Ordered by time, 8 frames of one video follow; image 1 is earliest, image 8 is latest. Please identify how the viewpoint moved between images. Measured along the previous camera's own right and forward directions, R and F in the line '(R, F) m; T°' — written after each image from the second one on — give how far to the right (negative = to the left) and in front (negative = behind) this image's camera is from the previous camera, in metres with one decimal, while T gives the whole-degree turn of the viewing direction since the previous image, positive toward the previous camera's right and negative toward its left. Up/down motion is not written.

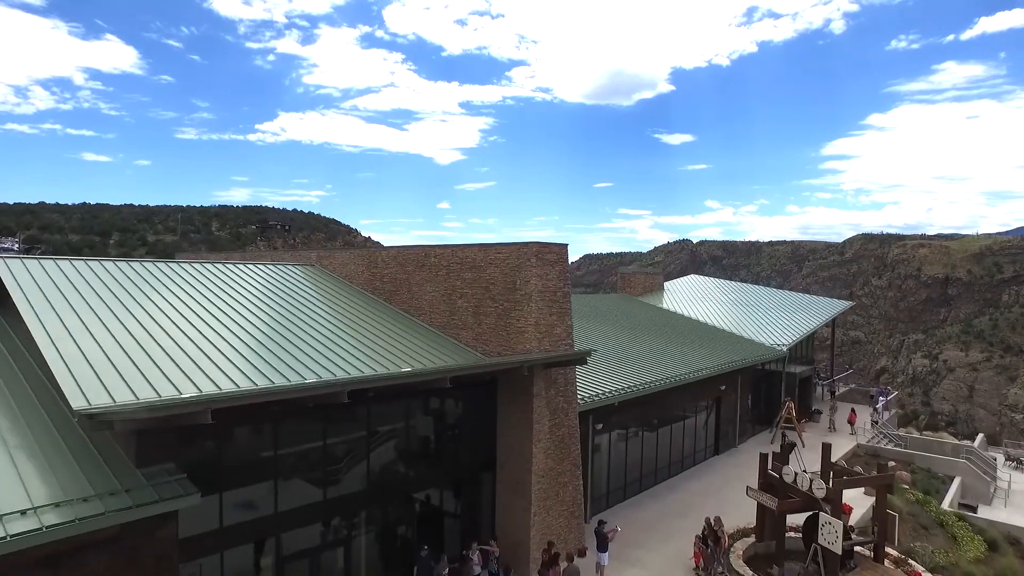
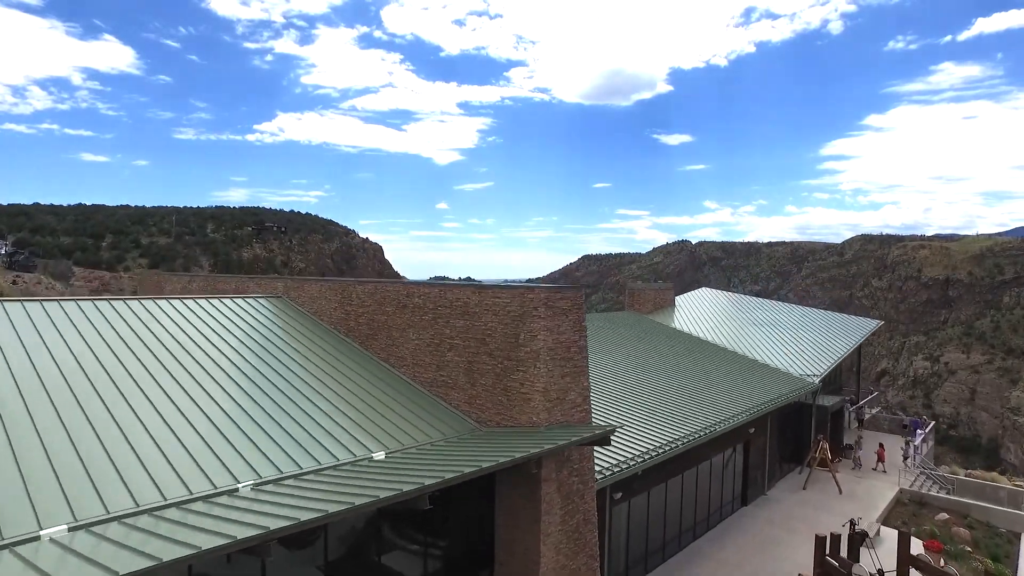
(0.0, +0.7) m; 0°
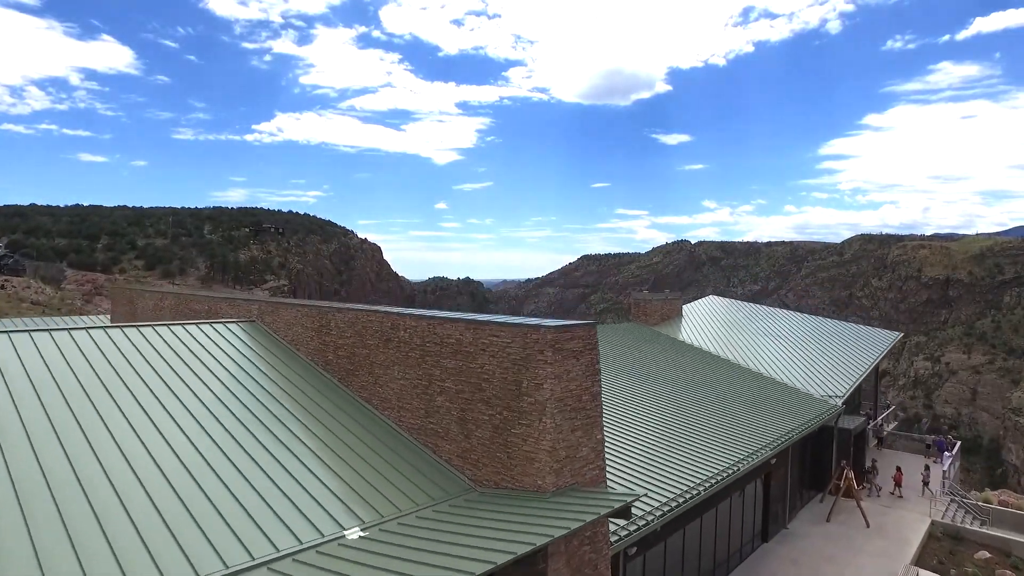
(0.0, +0.4) m; 0°
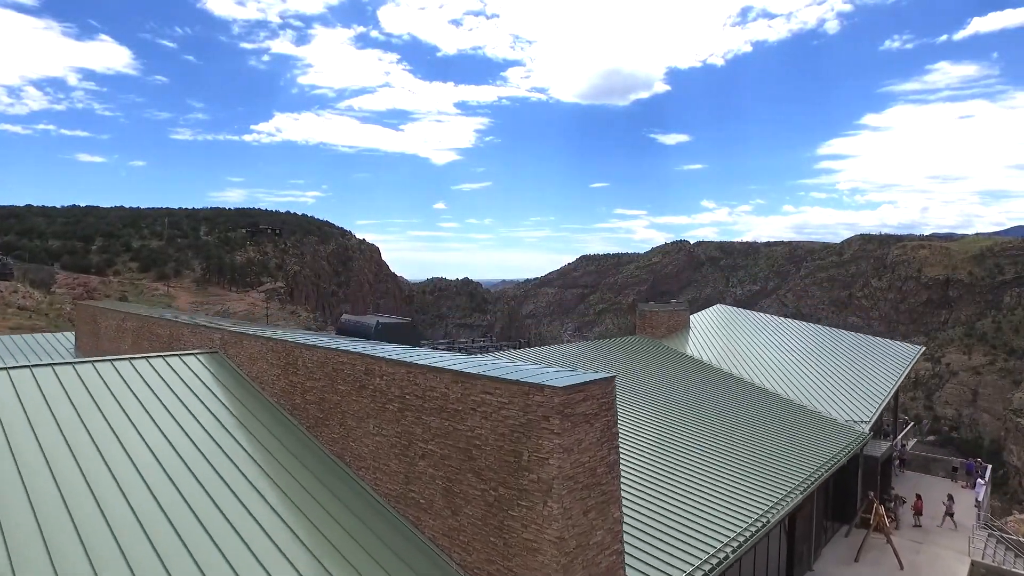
(0.0, +0.5) m; 0°
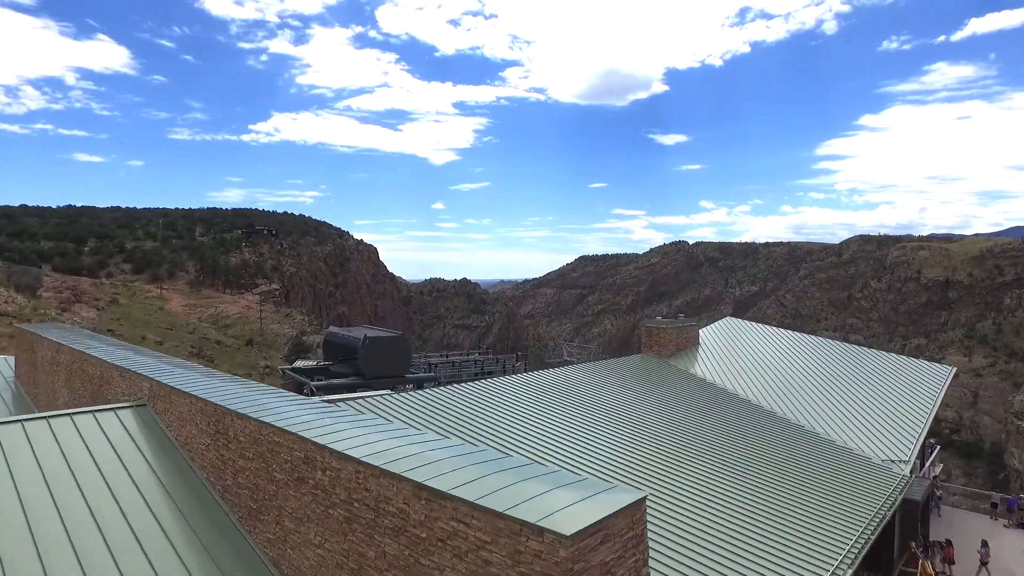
(0.0, +0.6) m; 0°
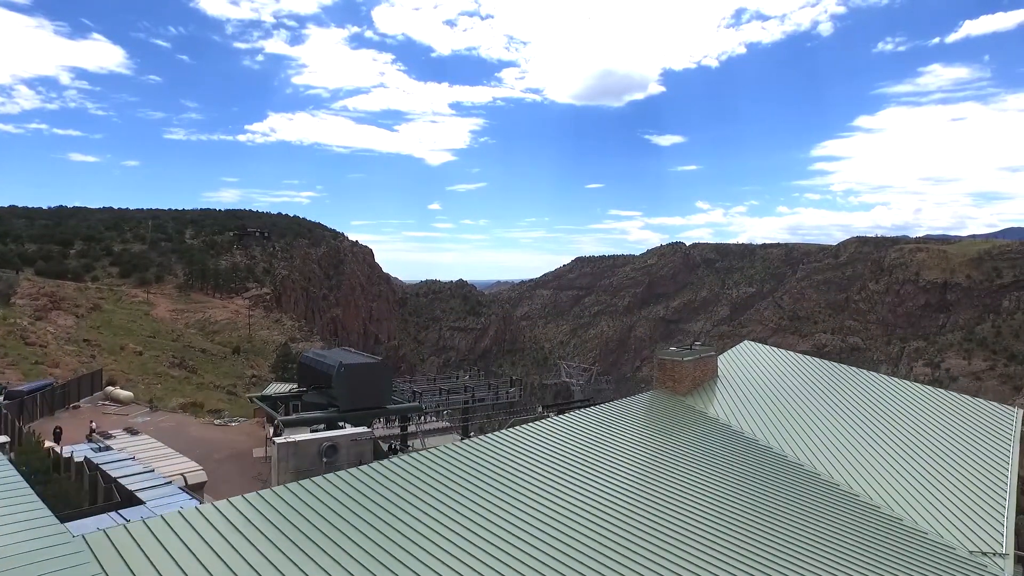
(0.0, +1.0) m; 0°
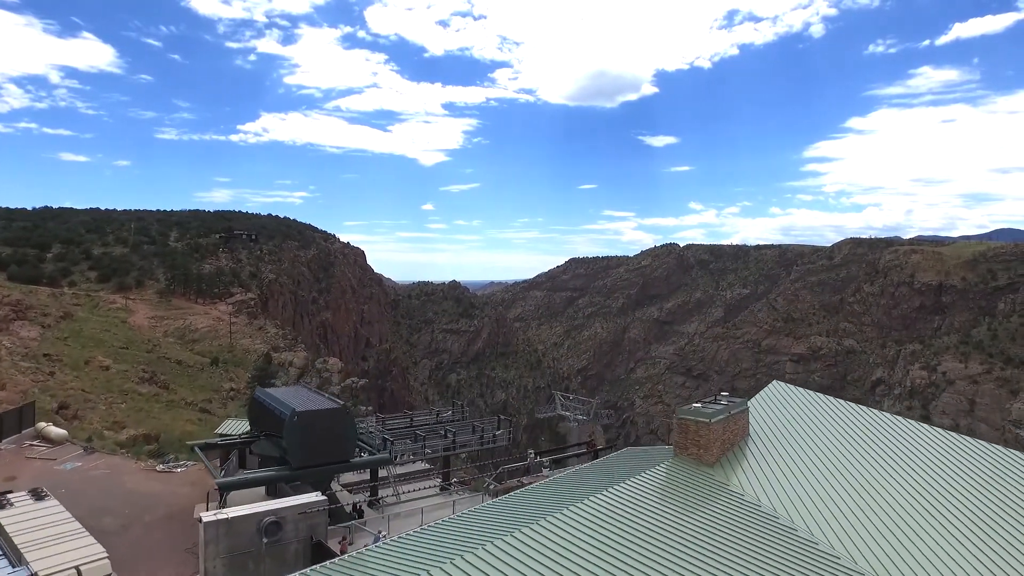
(+0.1, +1.4) m; +1°
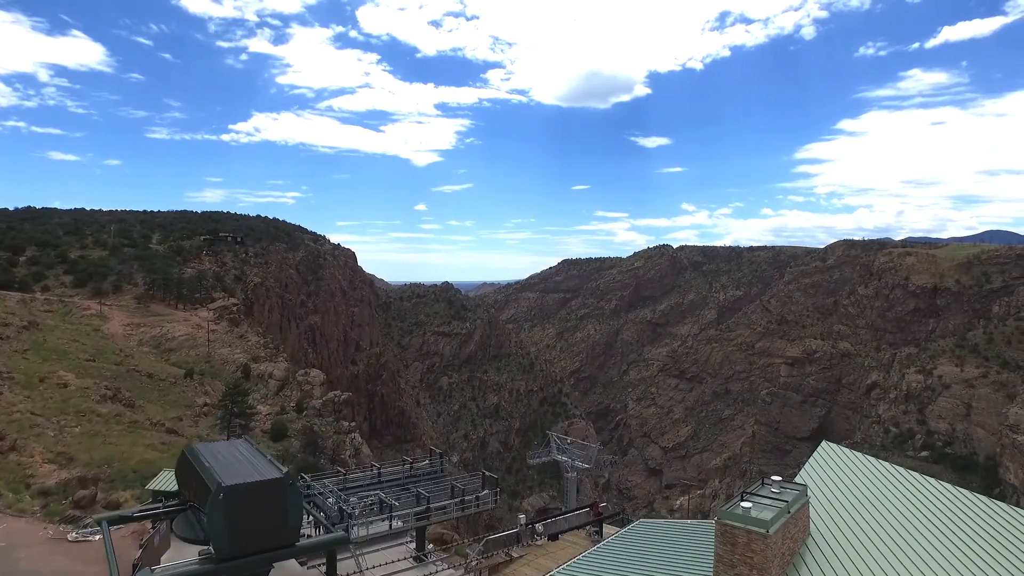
(+0.1, +1.5) m; +1°
